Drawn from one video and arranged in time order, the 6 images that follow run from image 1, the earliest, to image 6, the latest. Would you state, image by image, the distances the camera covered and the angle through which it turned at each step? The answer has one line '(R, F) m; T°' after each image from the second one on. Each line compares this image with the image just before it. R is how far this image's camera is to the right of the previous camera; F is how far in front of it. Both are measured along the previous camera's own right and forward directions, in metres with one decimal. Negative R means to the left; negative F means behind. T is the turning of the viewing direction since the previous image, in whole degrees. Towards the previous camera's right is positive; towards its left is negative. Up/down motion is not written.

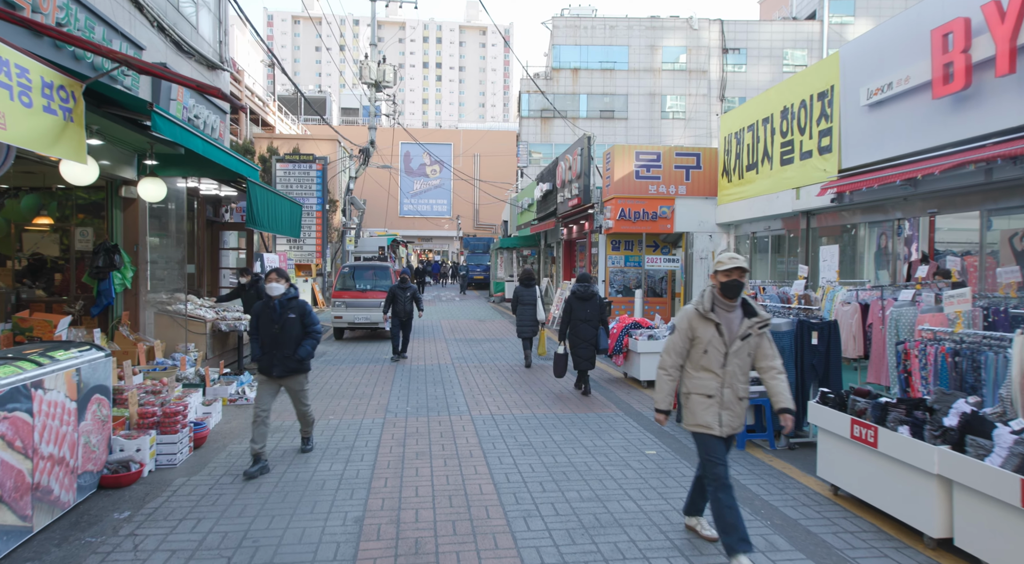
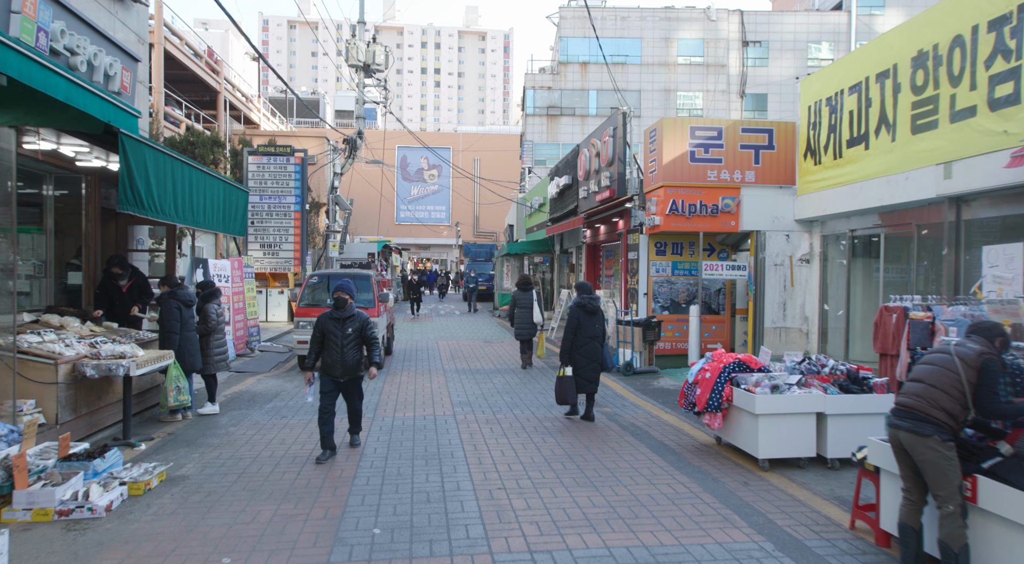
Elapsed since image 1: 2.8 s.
(-0.4, +3.5) m; 0°
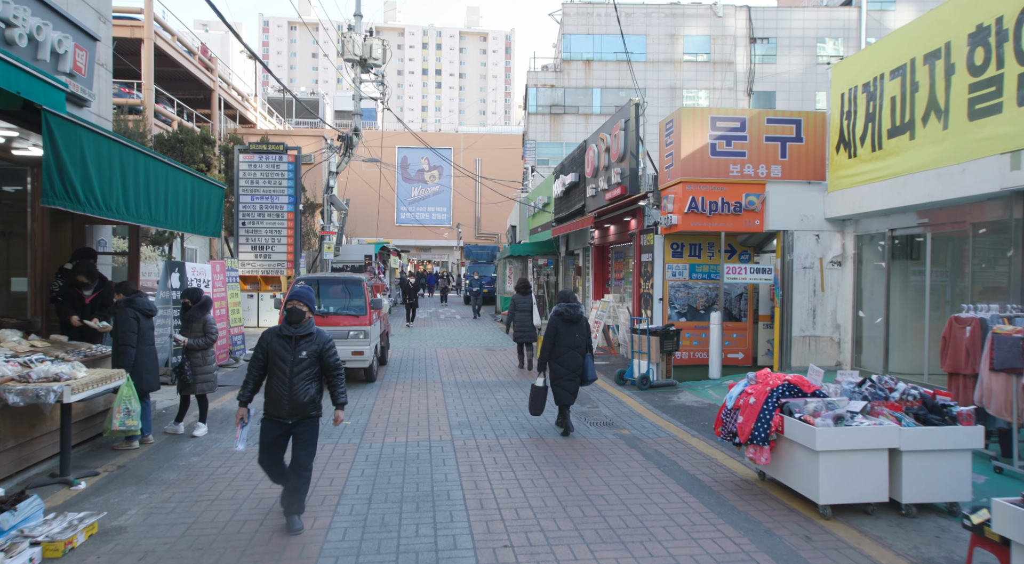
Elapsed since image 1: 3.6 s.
(0.0, +1.0) m; 0°
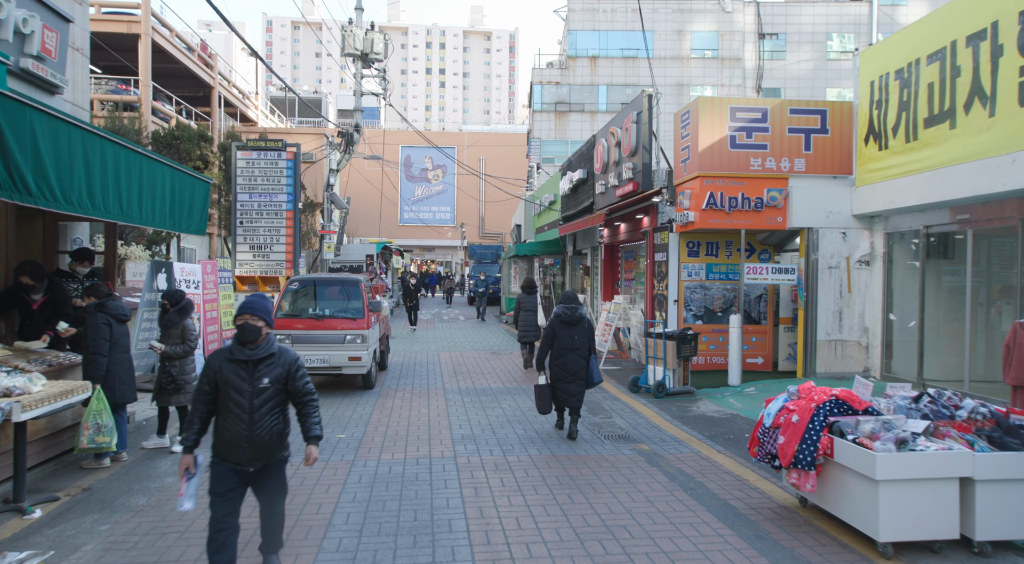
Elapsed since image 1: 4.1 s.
(0.0, +0.6) m; 0°
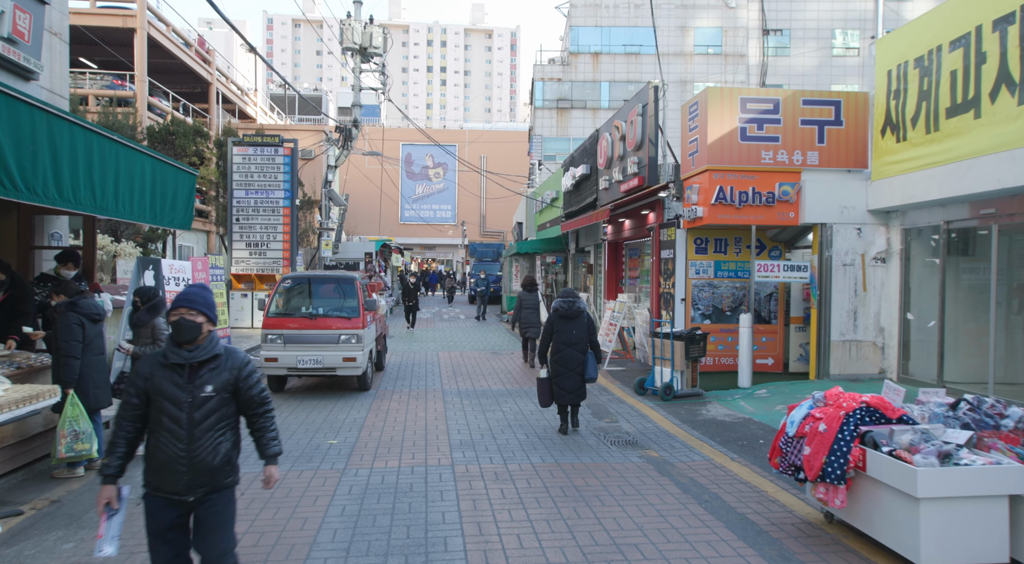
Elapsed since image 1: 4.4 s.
(0.0, +0.4) m; 0°
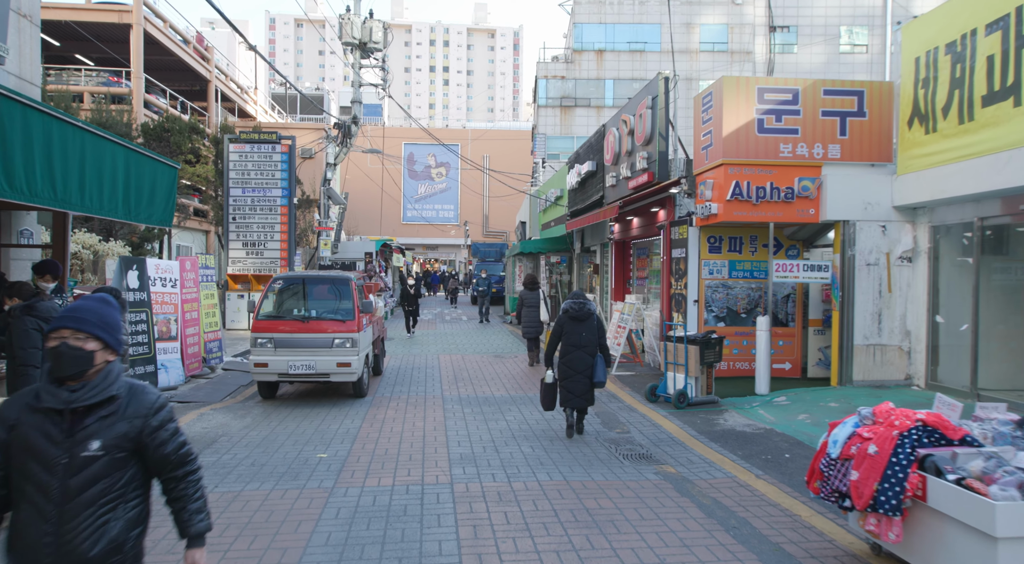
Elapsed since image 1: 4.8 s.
(0.0, +0.5) m; 0°
